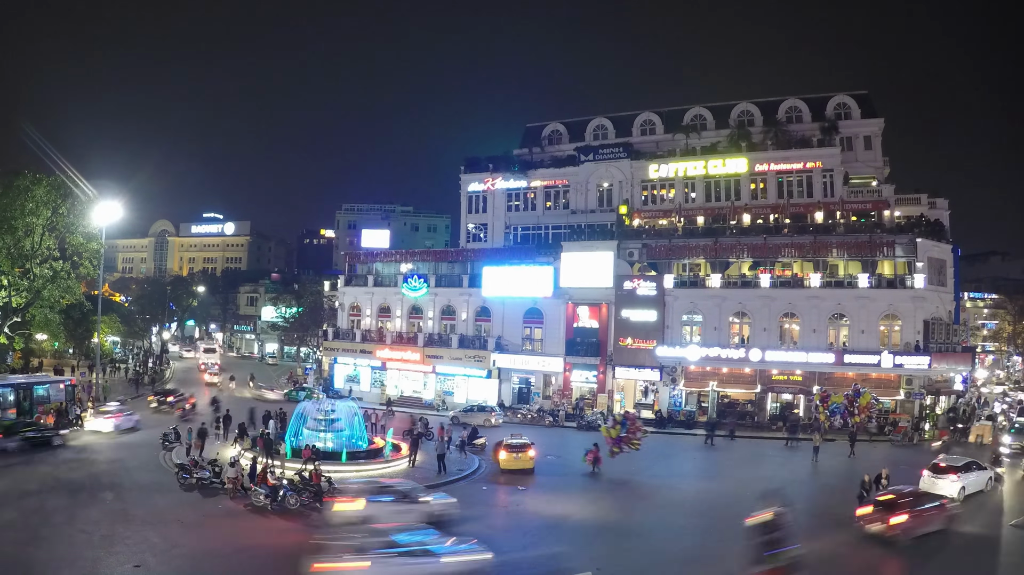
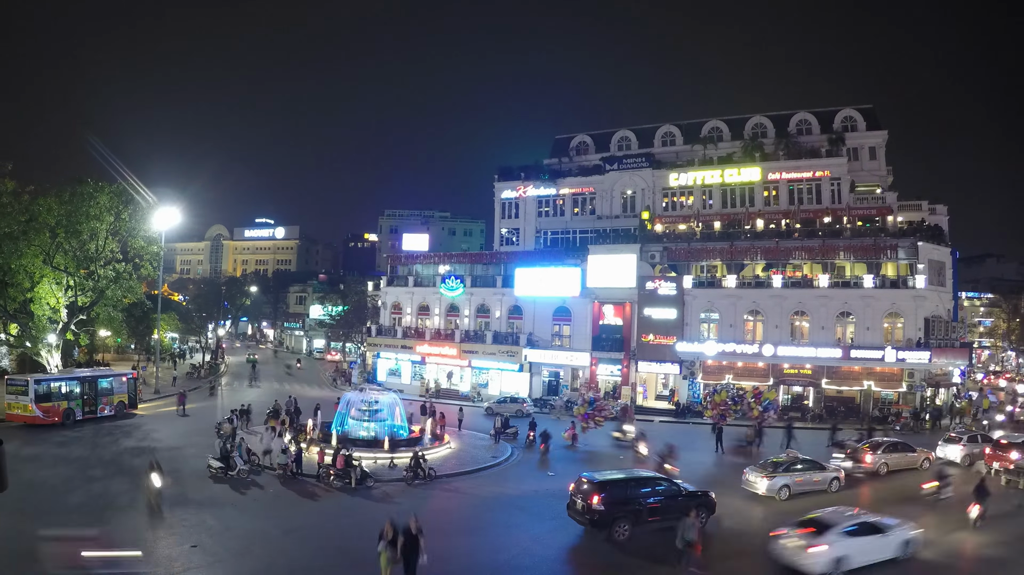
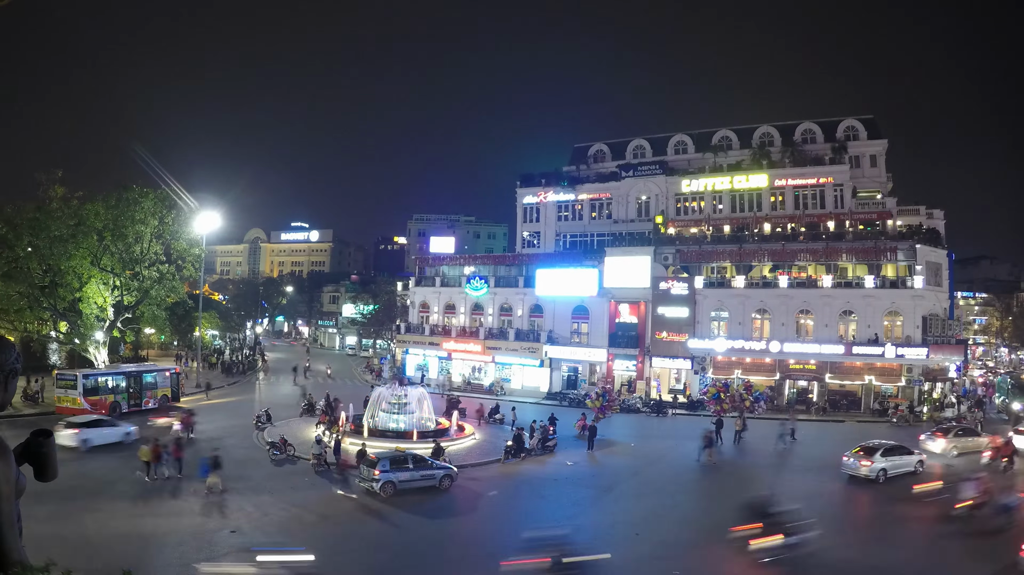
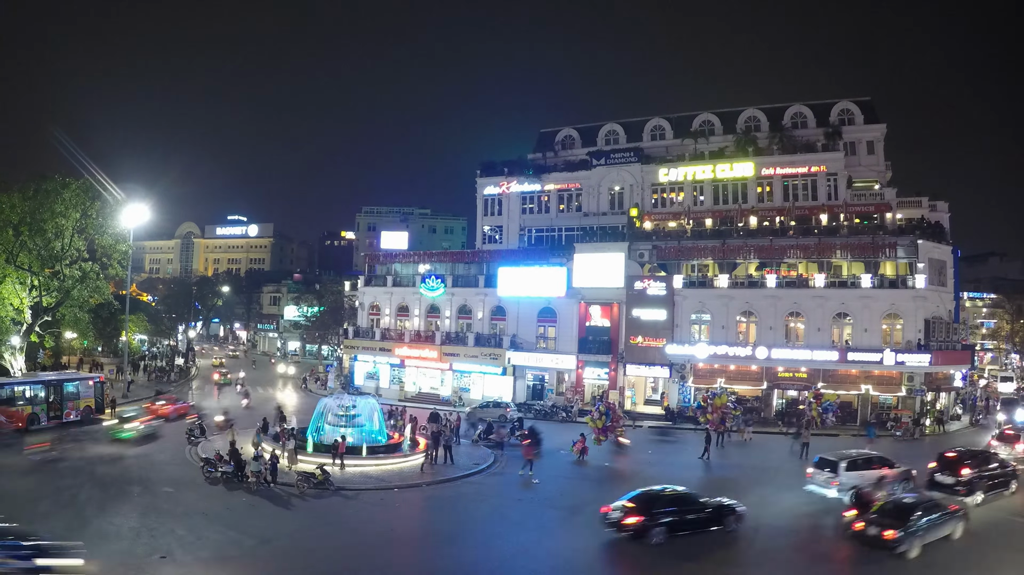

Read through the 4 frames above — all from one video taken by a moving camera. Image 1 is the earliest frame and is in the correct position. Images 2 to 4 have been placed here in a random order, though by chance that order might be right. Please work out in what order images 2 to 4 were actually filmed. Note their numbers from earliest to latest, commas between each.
4, 2, 3
